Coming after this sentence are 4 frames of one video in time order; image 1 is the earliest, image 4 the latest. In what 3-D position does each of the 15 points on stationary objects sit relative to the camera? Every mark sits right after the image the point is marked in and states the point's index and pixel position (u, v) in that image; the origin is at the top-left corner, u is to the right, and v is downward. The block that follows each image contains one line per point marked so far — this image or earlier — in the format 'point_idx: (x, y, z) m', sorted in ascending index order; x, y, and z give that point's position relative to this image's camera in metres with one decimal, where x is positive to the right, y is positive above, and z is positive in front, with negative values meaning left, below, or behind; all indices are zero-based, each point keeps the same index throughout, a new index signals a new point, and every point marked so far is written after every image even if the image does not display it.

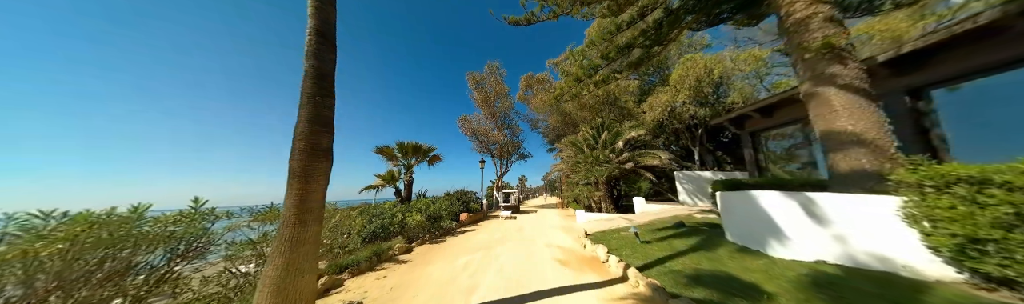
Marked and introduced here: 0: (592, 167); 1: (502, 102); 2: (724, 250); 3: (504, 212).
0: (+4.6, -0.9, +10.2) m
1: (-1.0, +5.4, +19.0) m
2: (+4.2, -1.9, +3.5) m
3: (-0.6, -4.3, +12.6) m
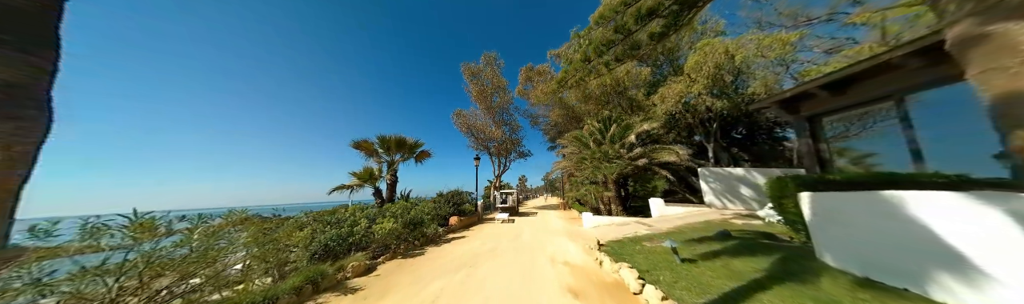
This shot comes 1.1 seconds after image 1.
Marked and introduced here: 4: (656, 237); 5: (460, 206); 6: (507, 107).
0: (+4.5, -0.6, +9.0) m
1: (-1.1, +5.6, +17.7) m
2: (+4.0, -1.7, +2.2) m
3: (-0.8, -4.1, +11.4) m
4: (+4.2, -2.5, +5.2) m
5: (-2.9, -3.0, +9.8) m
6: (-0.6, +4.5, +18.2) m
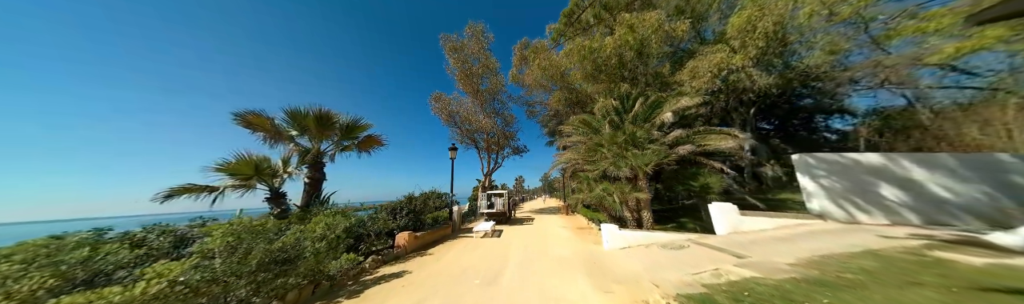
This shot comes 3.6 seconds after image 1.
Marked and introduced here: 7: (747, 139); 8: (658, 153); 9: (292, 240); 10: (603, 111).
0: (+3.9, 0.0, +6.1) m
1: (-1.8, +6.2, +14.8) m
2: (+3.6, -1.0, -0.7) m
3: (-1.4, -3.5, +8.4) m
4: (+3.7, -1.9, +2.3) m
5: (-3.5, -2.4, +6.8) m
6: (-1.2, +5.1, +15.3) m
7: (+8.4, +0.5, +6.3) m
8: (+4.7, 0.0, +5.7) m
9: (-3.8, -1.5, +3.1) m
10: (+4.3, +1.9, +8.2) m
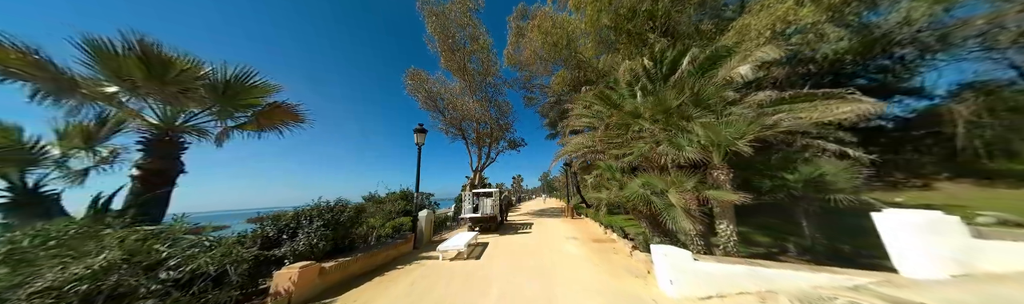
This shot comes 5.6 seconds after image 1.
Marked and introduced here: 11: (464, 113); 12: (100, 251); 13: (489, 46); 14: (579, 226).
0: (+3.6, +0.6, +3.7) m
1: (-2.2, +6.8, +12.4) m
2: (+3.3, -0.5, -3.0) m
3: (-1.7, -2.9, +6.0) m
4: (+3.4, -1.3, -0.1) m
5: (-3.8, -1.8, +4.4) m
6: (-1.7, +5.7, +12.8) m
7: (+8.1, +1.1, +3.9) m
8: (+4.4, +0.6, +3.3) m
9: (-4.1, -1.0, +0.6) m
10: (+3.9, +2.5, +5.8) m
11: (-3.5, +2.9, +12.8) m
12: (-4.4, -1.1, +2.1) m
13: (-1.7, +7.6, +12.4) m
14: (+3.4, -3.8, +9.1) m
